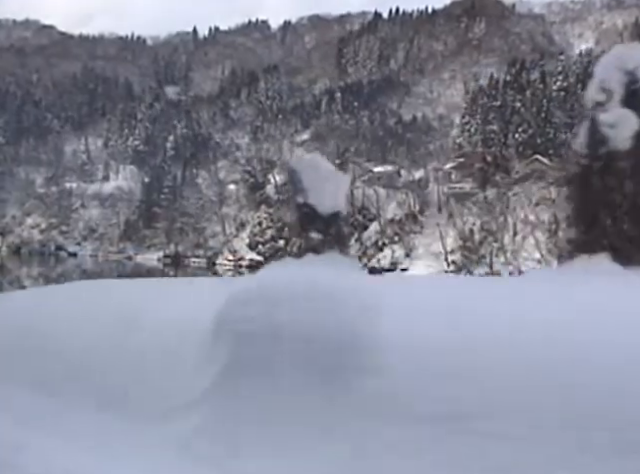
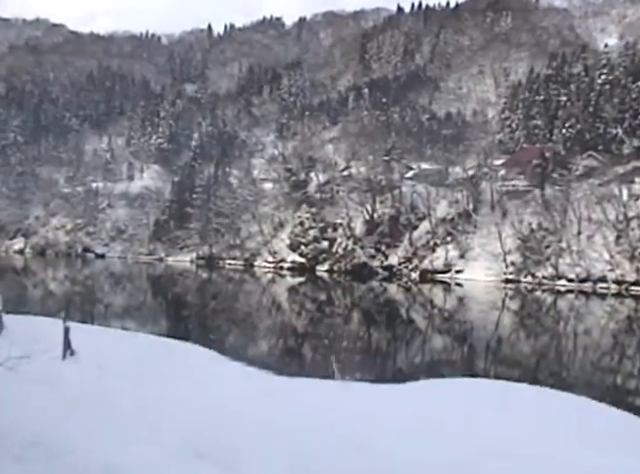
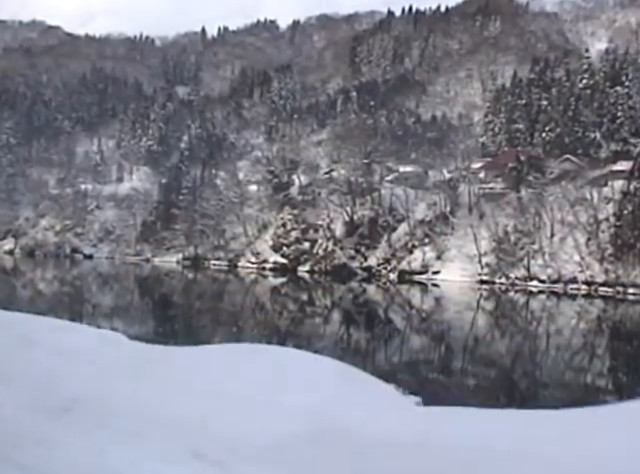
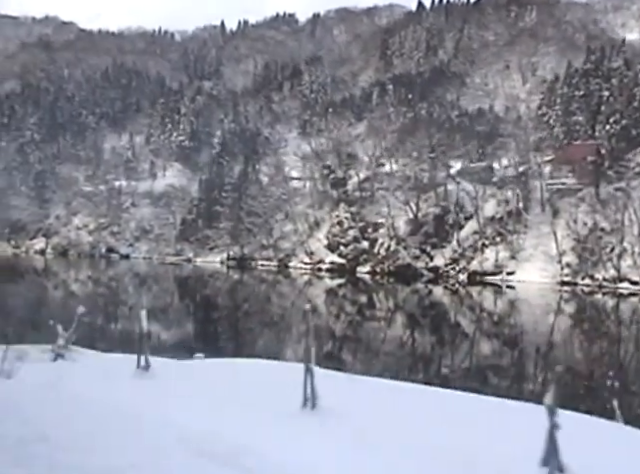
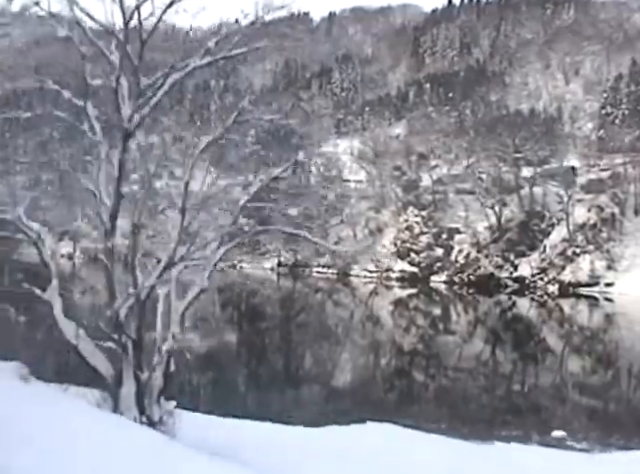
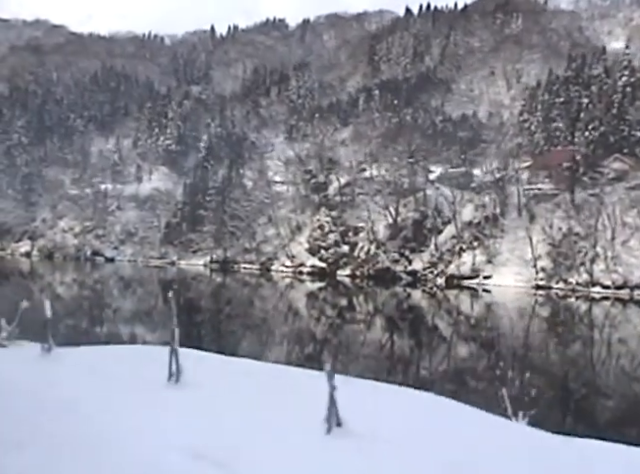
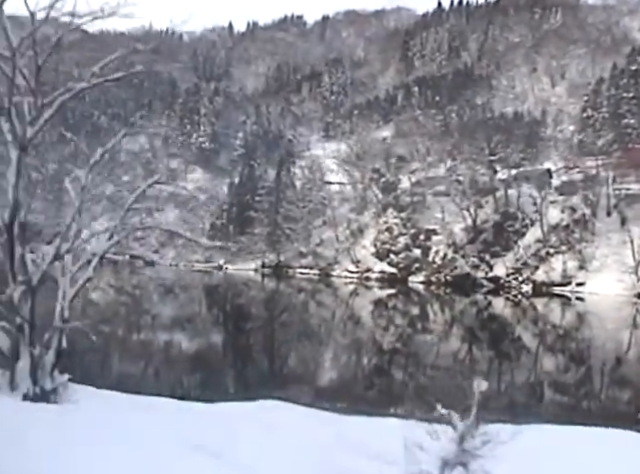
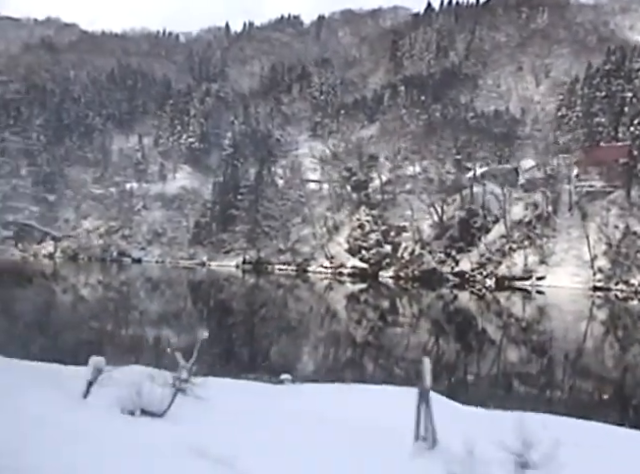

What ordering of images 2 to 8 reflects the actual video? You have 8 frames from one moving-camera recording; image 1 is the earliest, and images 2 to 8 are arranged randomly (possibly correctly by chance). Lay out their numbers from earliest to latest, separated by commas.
3, 2, 6, 4, 8, 7, 5
